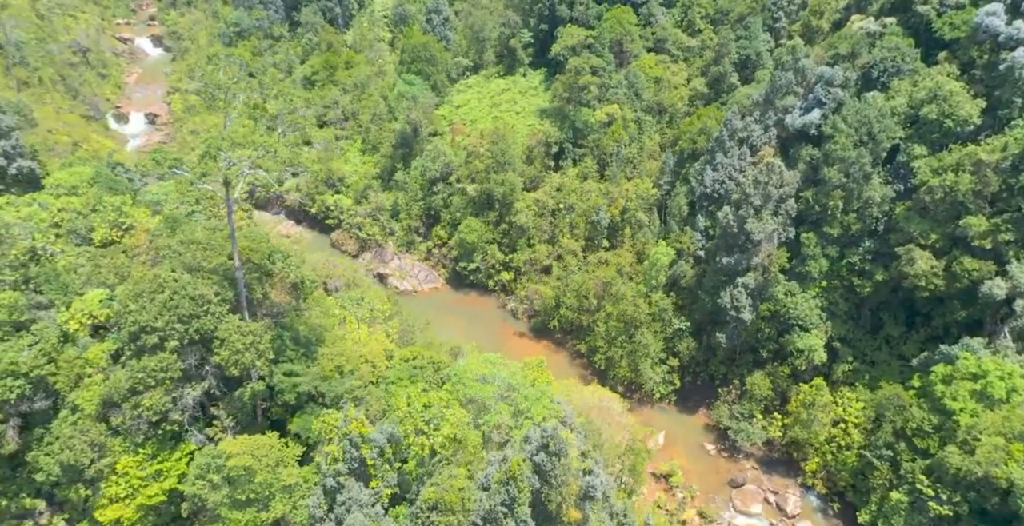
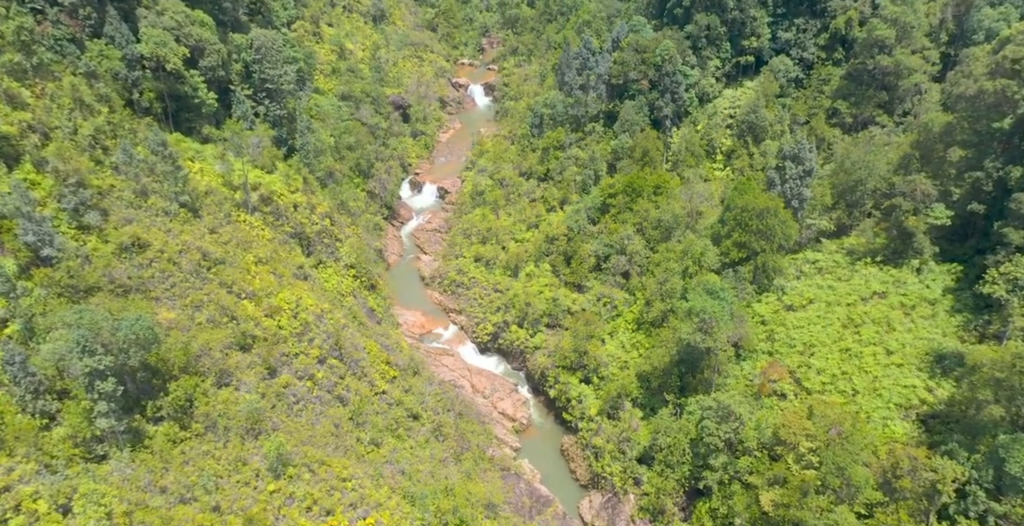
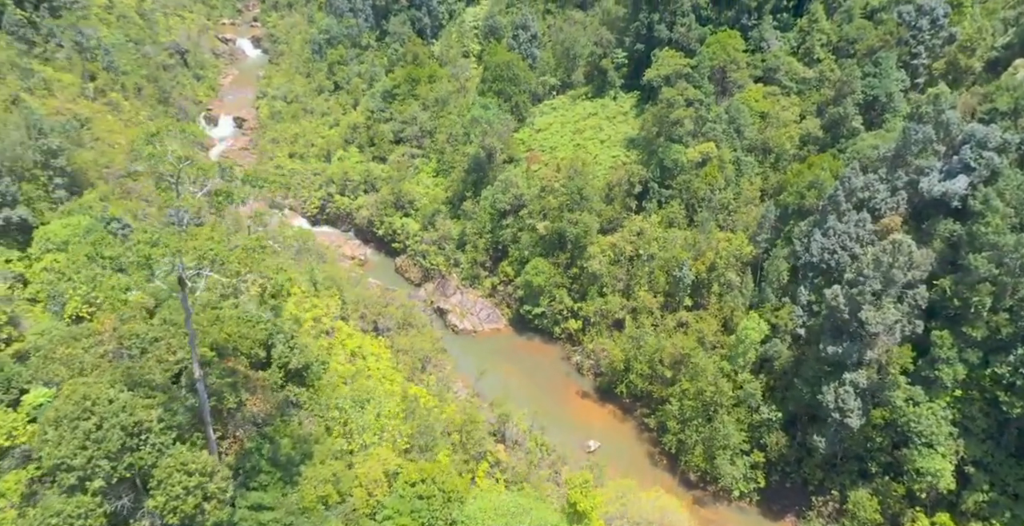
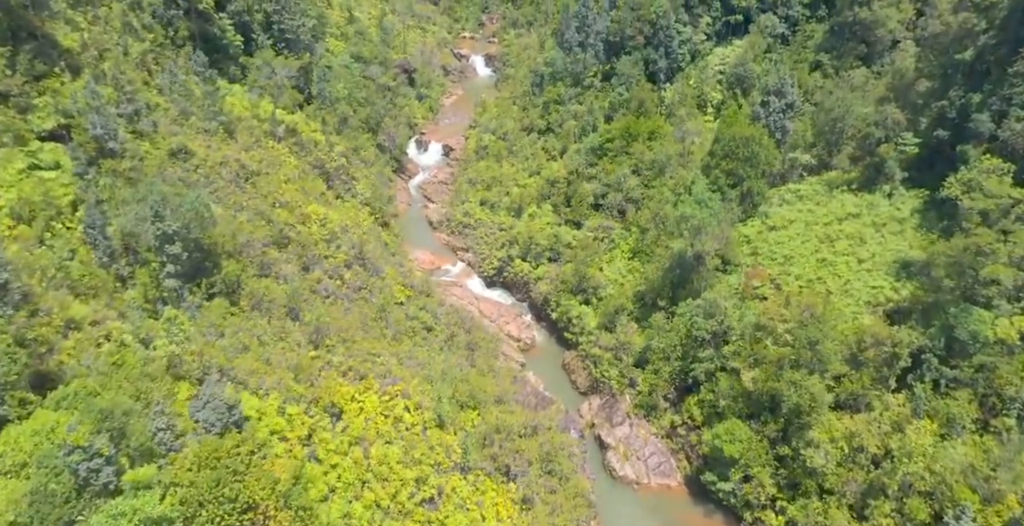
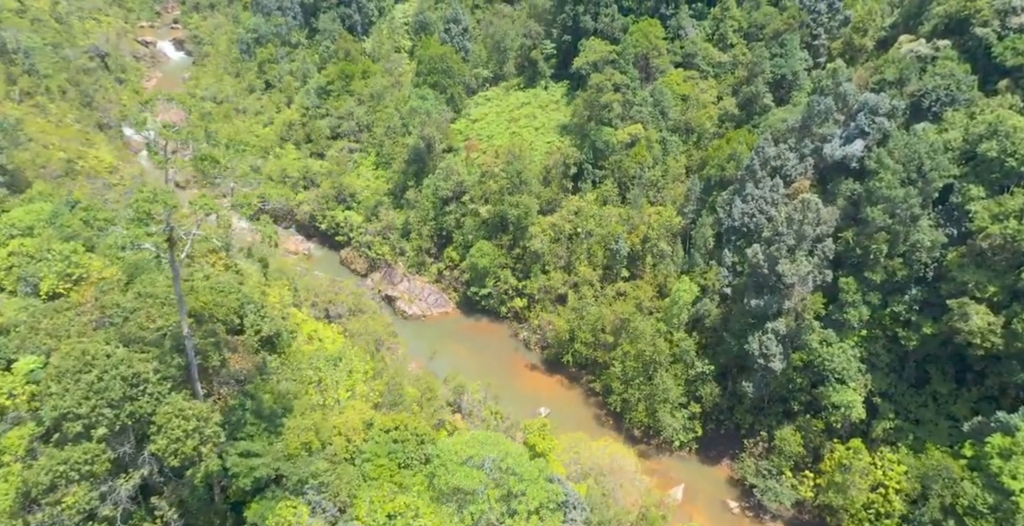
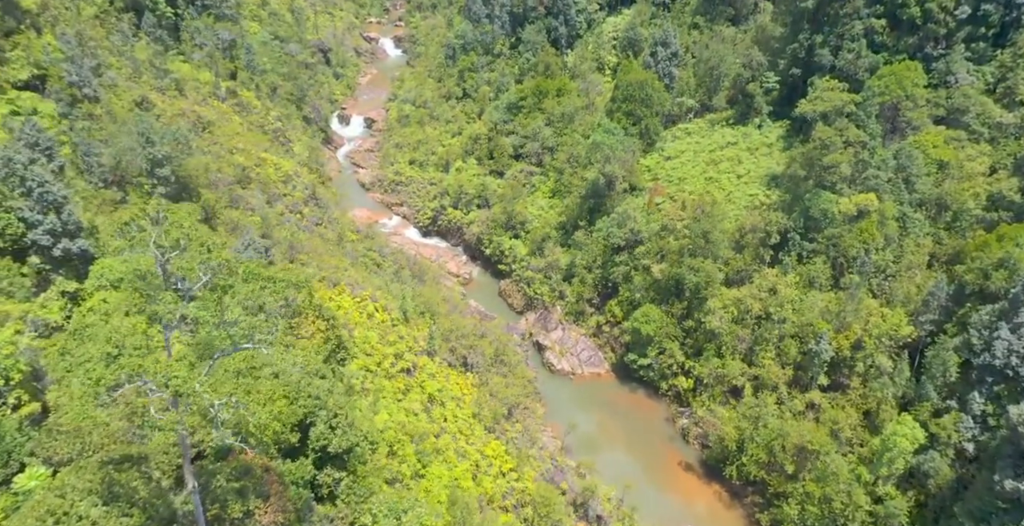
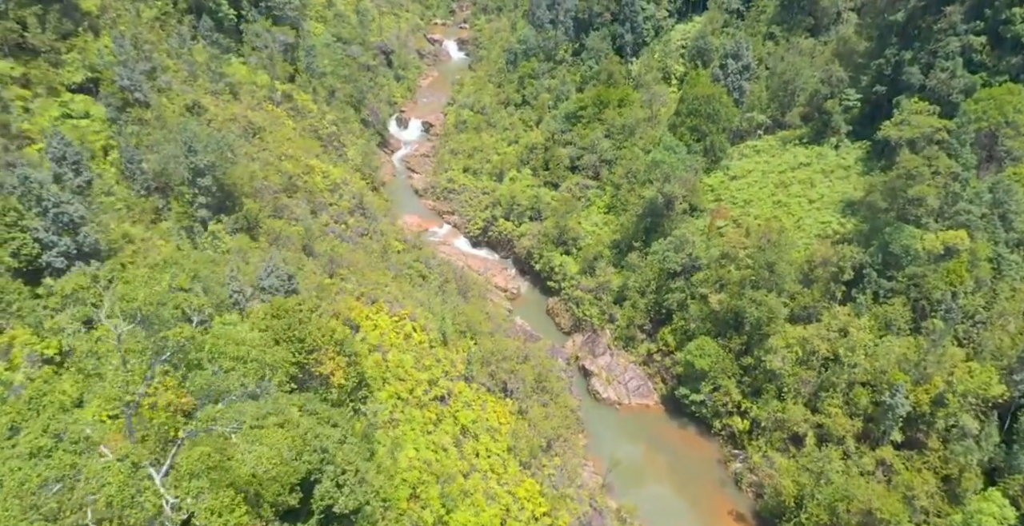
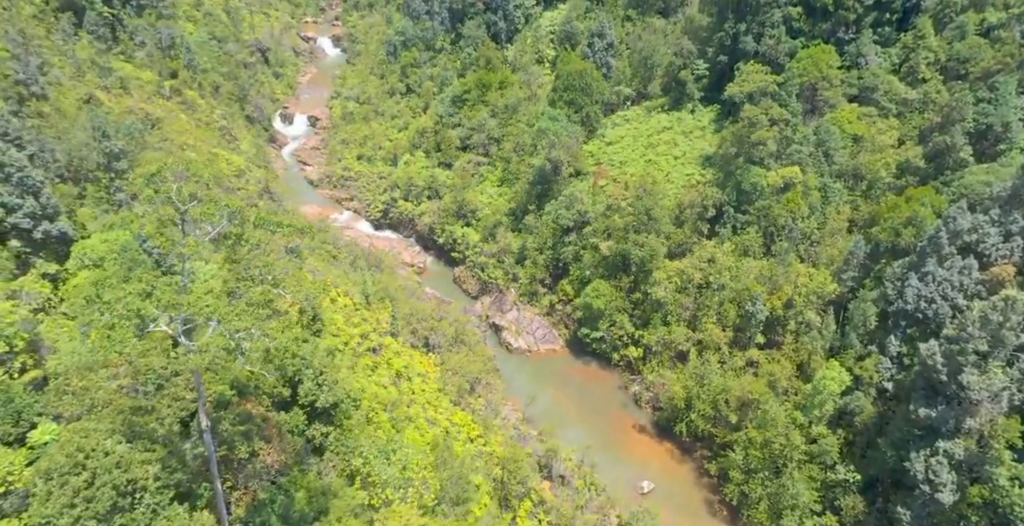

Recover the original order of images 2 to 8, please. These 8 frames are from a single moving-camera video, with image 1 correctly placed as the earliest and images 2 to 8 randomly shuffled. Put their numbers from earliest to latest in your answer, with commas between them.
5, 3, 8, 6, 7, 4, 2
